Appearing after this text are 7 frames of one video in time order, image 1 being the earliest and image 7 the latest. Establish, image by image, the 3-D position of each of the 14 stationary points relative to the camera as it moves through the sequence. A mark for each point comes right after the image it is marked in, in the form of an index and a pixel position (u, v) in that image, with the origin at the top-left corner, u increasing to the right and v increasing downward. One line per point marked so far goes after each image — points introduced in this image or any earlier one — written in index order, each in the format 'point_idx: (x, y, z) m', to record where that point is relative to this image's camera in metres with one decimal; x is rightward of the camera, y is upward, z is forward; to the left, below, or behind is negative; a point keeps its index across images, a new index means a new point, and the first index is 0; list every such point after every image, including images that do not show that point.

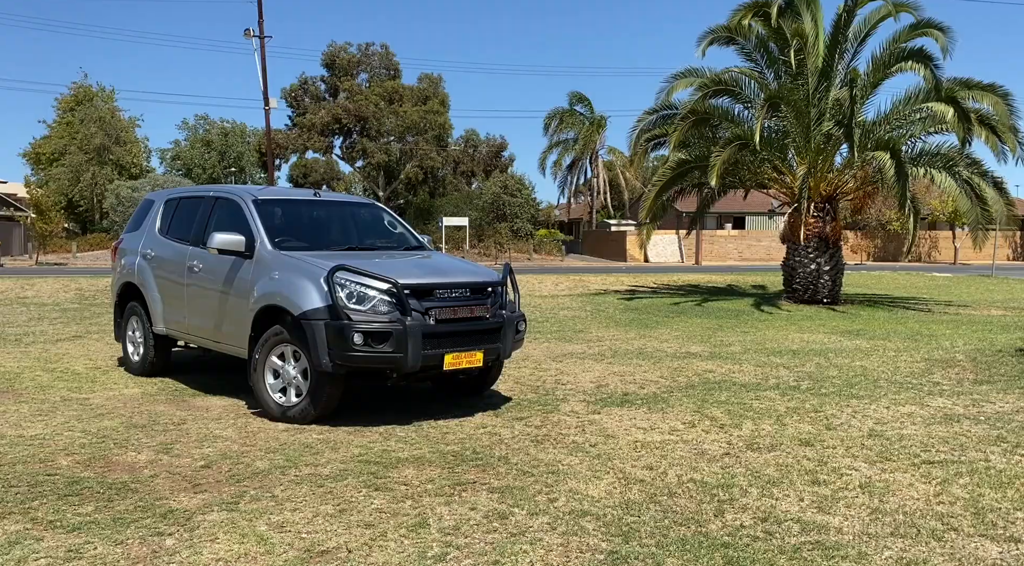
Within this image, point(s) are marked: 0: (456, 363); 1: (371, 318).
0: (-0.4, -0.6, +6.8) m
1: (-1.1, -0.3, +6.5) m
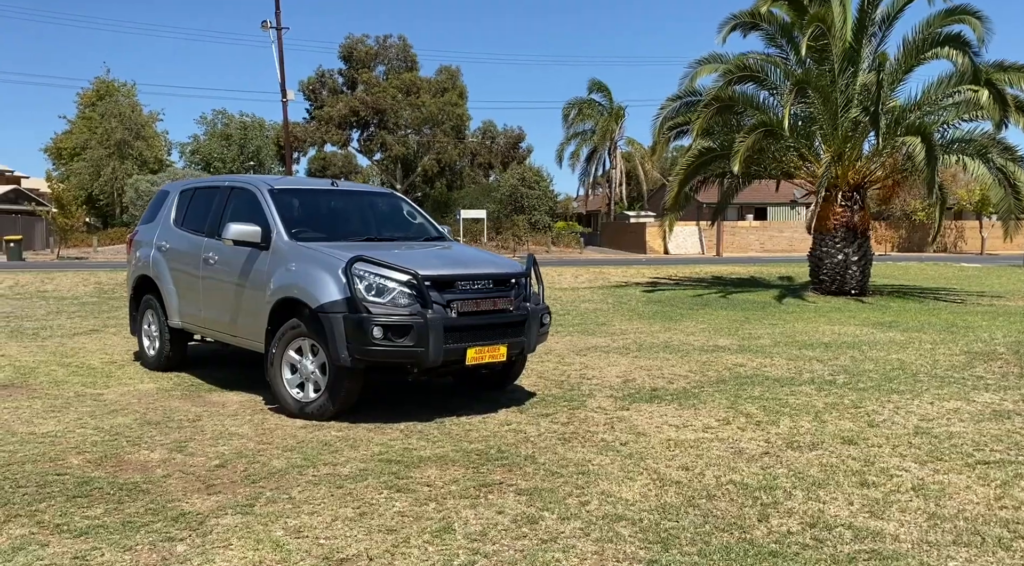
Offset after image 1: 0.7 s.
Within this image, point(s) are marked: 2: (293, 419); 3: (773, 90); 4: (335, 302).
0: (-0.3, -0.6, +6.5) m
1: (-0.9, -0.2, +6.3) m
2: (-1.7, -1.0, +6.7) m
3: (+5.3, +3.9, +17.9) m
4: (-1.3, -0.1, +6.4) m
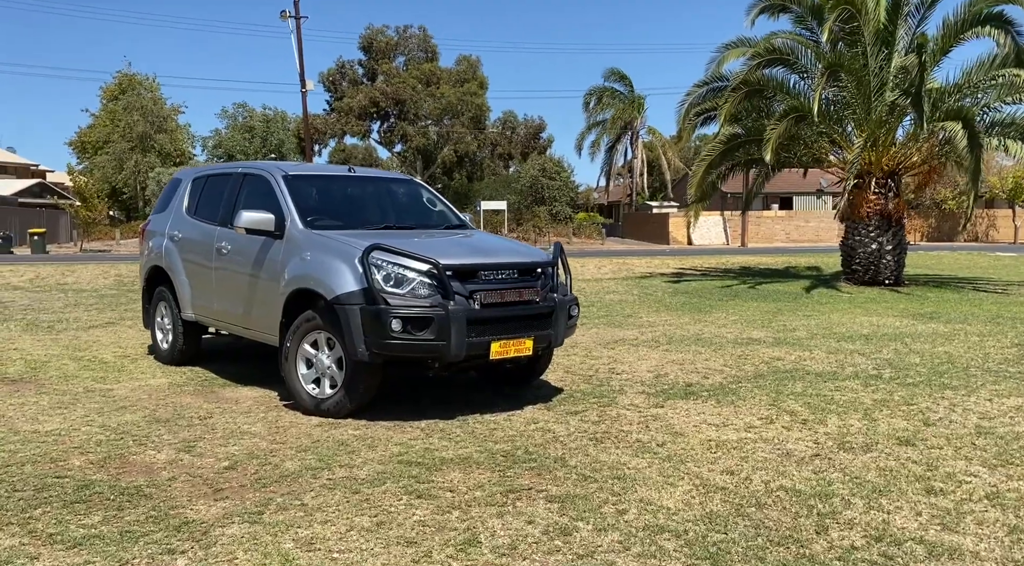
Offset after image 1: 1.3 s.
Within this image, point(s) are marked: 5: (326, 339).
0: (-0.1, -0.5, +6.1) m
1: (-0.7, -0.1, +5.9) m
2: (-1.5, -1.0, +6.4) m
3: (+5.7, +4.1, +17.3) m
4: (-1.1, -0.1, +6.0) m
5: (-1.3, -0.4, +6.3) m
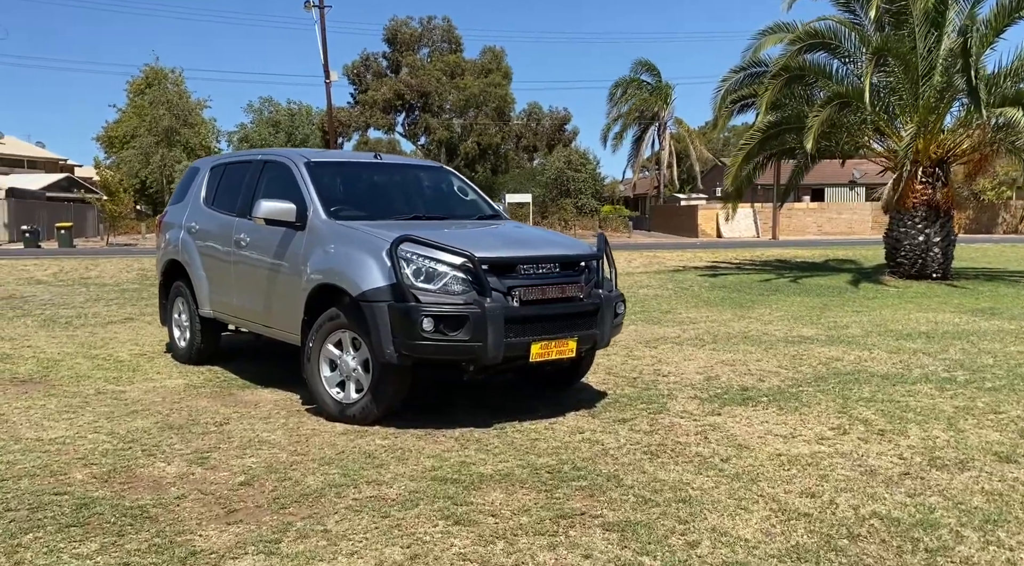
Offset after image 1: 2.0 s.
0: (+0.2, -0.5, +5.6) m
1: (-0.4, -0.1, +5.4) m
2: (-1.2, -0.9, +5.9) m
3: (+6.3, +4.2, +16.6) m
4: (-0.8, 0.0, +5.5) m
5: (-1.1, -0.4, +5.8) m
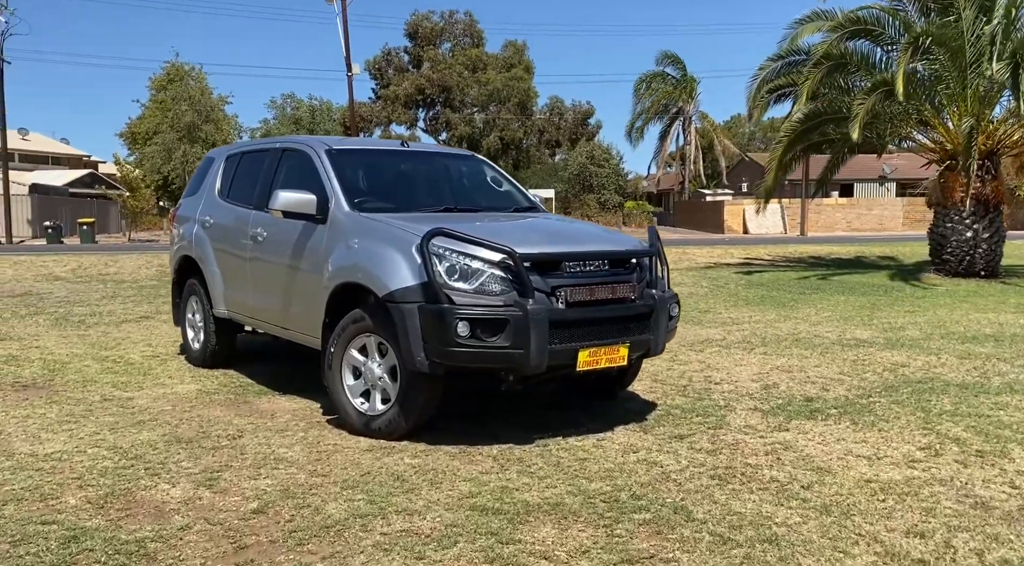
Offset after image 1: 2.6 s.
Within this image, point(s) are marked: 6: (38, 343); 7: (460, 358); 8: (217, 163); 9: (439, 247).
0: (+0.5, -0.5, +5.0) m
1: (-0.2, -0.1, +4.8) m
2: (-0.9, -0.9, +5.3) m
3: (+6.8, +4.3, +15.8) m
4: (-0.6, 0.0, +4.9) m
5: (-0.8, -0.4, +5.2) m
6: (-5.0, -0.6, +9.3) m
7: (-0.3, -0.4, +4.8) m
8: (-2.6, +1.1, +7.9) m
9: (-0.4, +0.2, +4.9) m
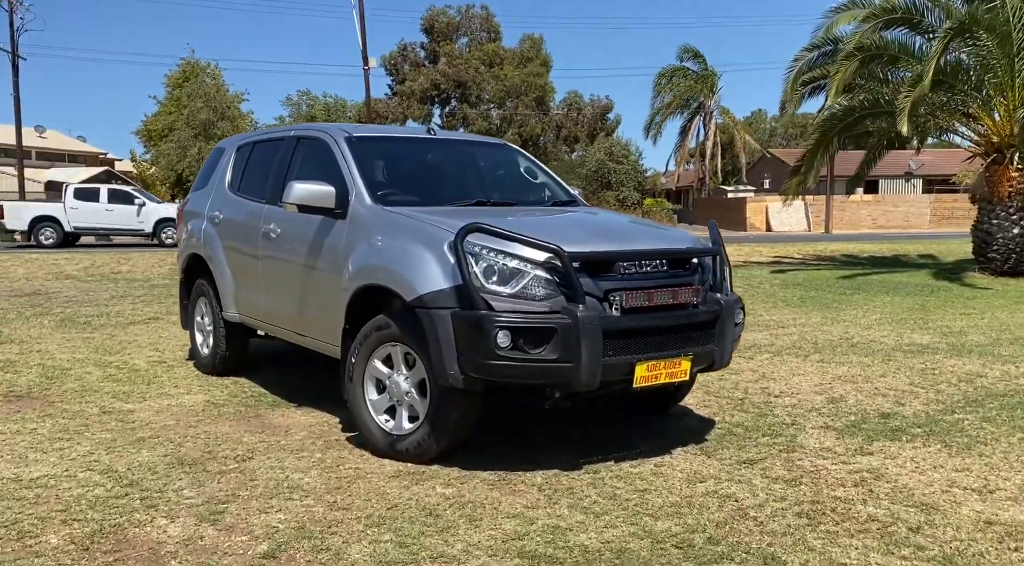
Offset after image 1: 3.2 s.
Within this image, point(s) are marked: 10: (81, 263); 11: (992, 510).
0: (+0.7, -0.5, +4.4) m
1: (+0.1, -0.1, +4.2) m
2: (-0.7, -0.9, +4.7) m
3: (+7.2, +4.3, +15.1) m
4: (-0.3, 0.0, +4.3) m
5: (-0.6, -0.4, +4.6) m
6: (-4.7, -0.6, +8.8) m
7: (-0.1, -0.4, +4.1) m
8: (-2.4, +1.1, +7.3) m
9: (-0.2, +0.2, +4.3) m
10: (-9.6, +0.4, +19.5) m
11: (+2.0, -0.9, +3.6) m
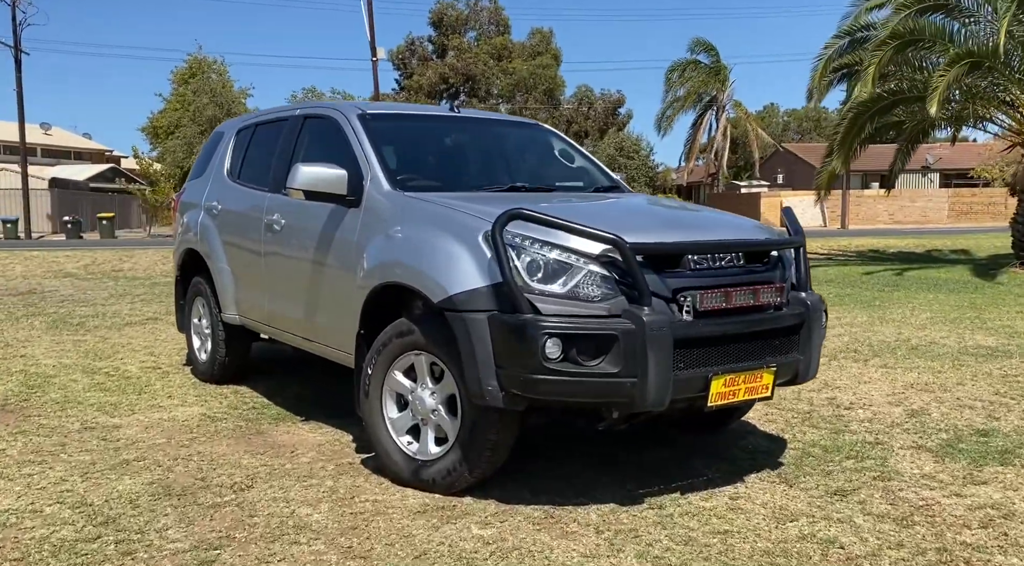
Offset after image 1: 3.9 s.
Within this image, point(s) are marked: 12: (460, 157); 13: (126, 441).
0: (+0.9, -0.5, +3.6) m
1: (+0.3, -0.1, +3.5) m
2: (-0.5, -0.9, +4.0) m
3: (+7.5, +4.3, +14.3) m
4: (-0.1, 0.0, +3.6) m
5: (-0.4, -0.4, +3.9) m
6: (-4.5, -0.6, +8.1) m
7: (+0.1, -0.4, +3.4) m
8: (-2.1, +1.1, +6.6) m
9: (0.0, +0.2, +3.6) m
10: (-9.3, +0.5, +18.8) m
11: (+2.2, -0.9, +2.9) m
12: (-0.3, +0.7, +5.1) m
13: (-2.2, -0.9, +4.9) m
